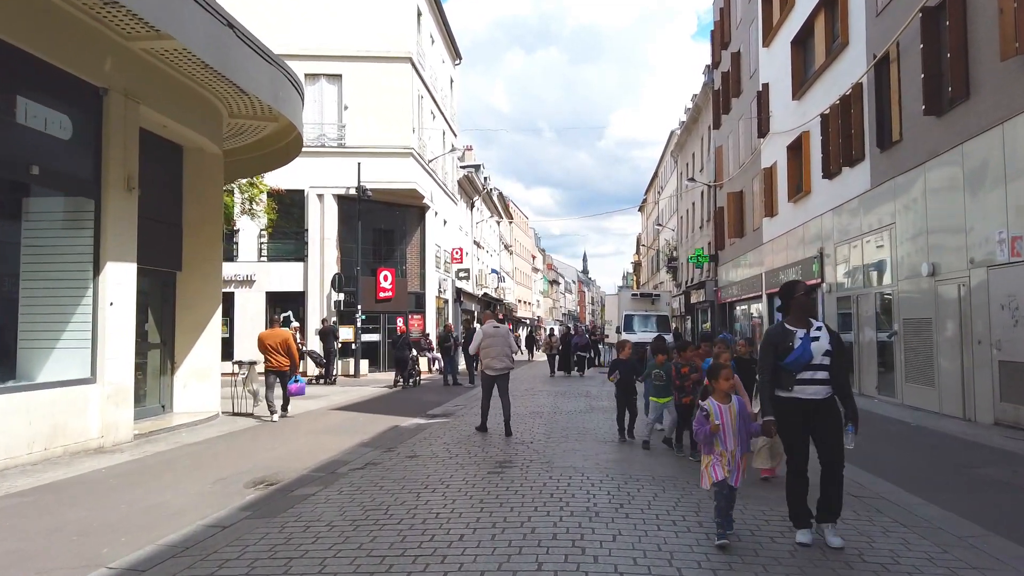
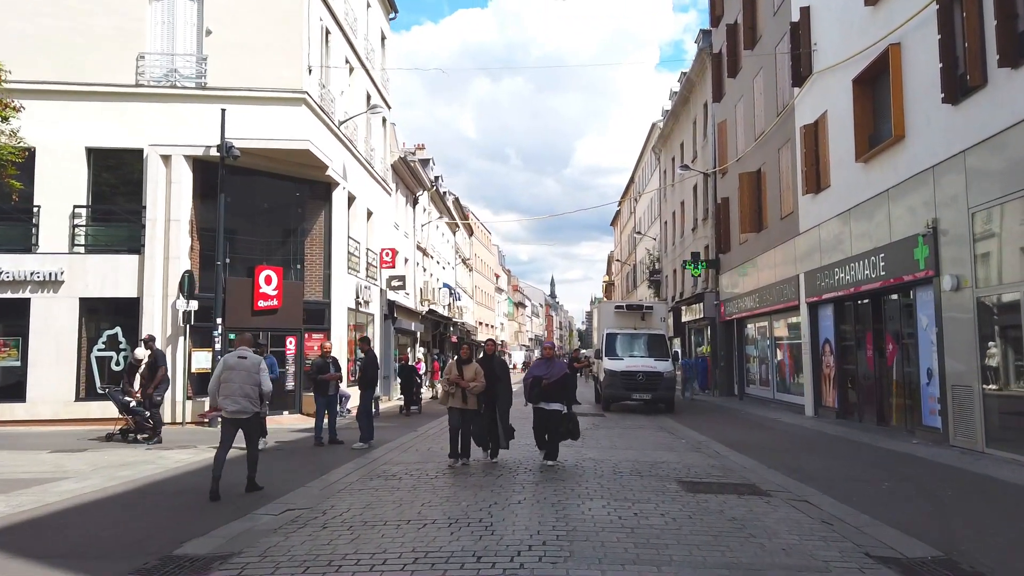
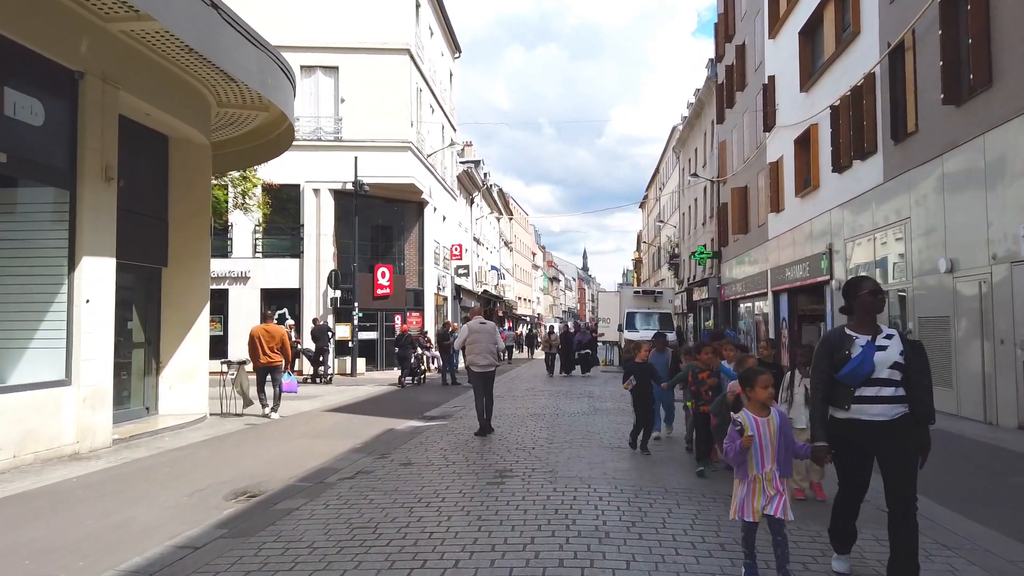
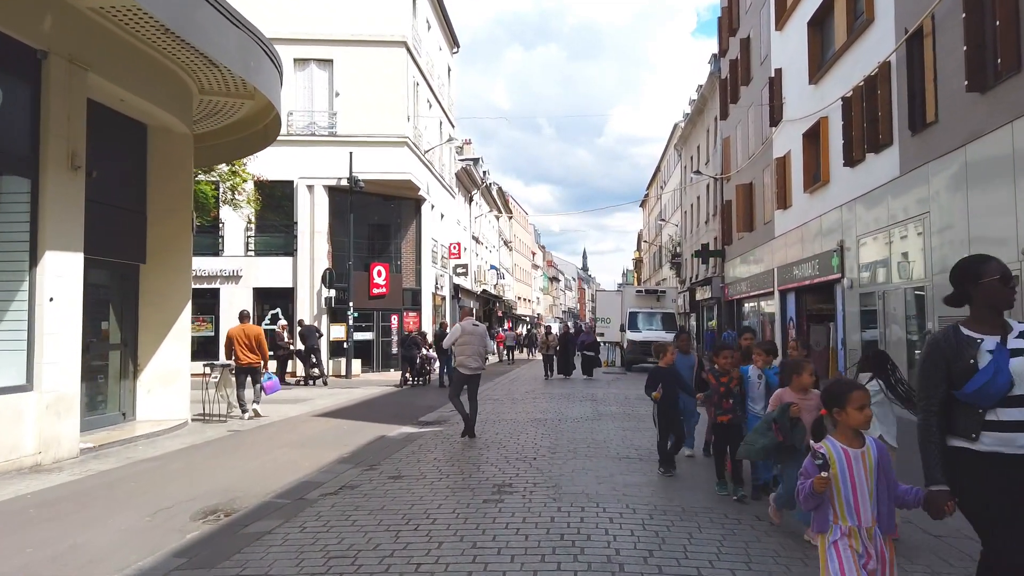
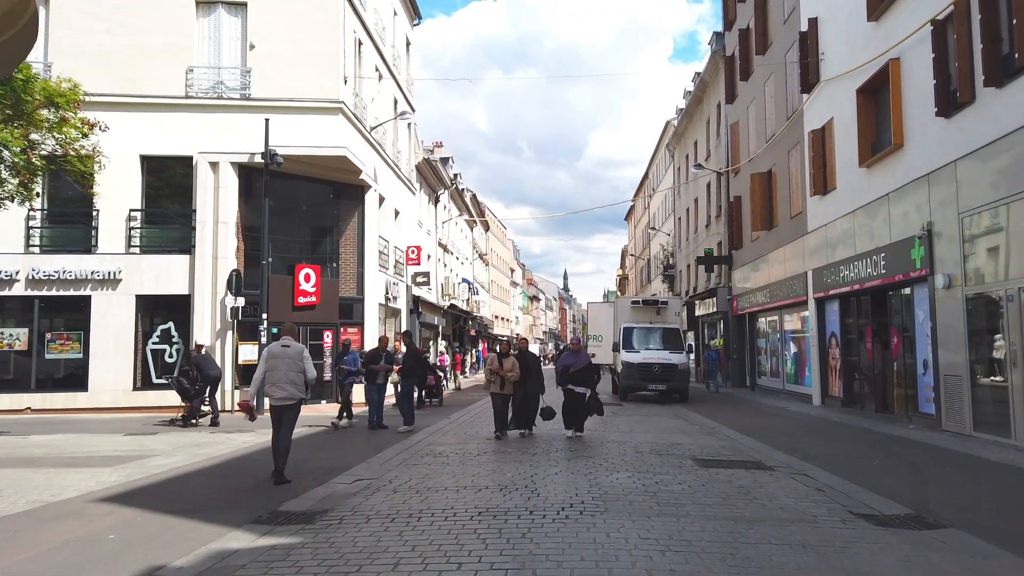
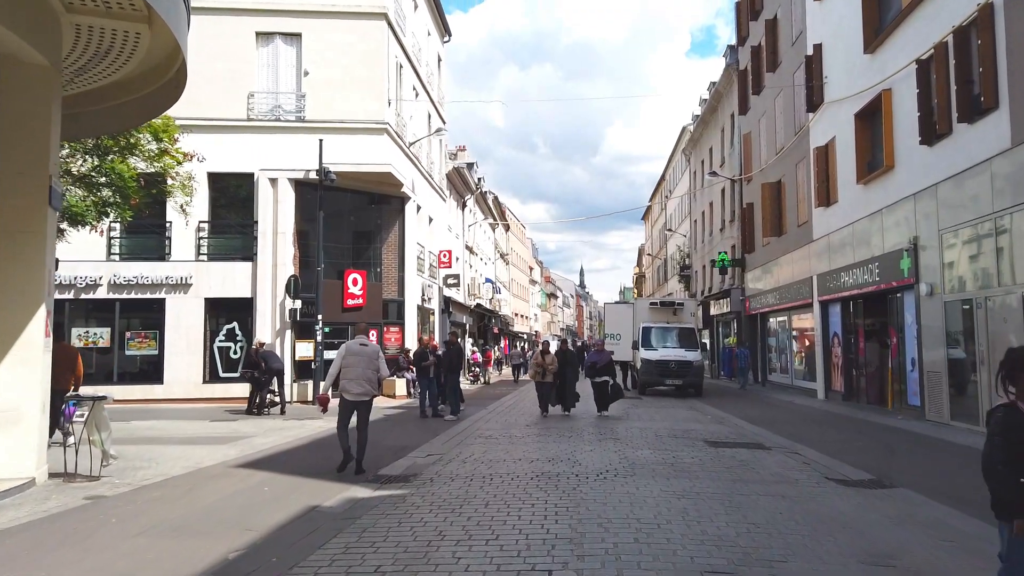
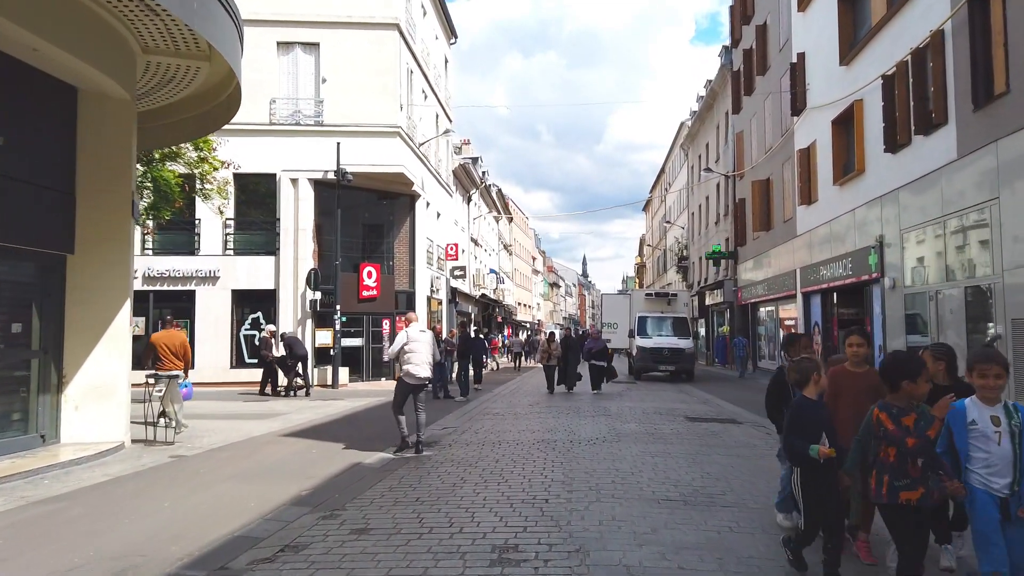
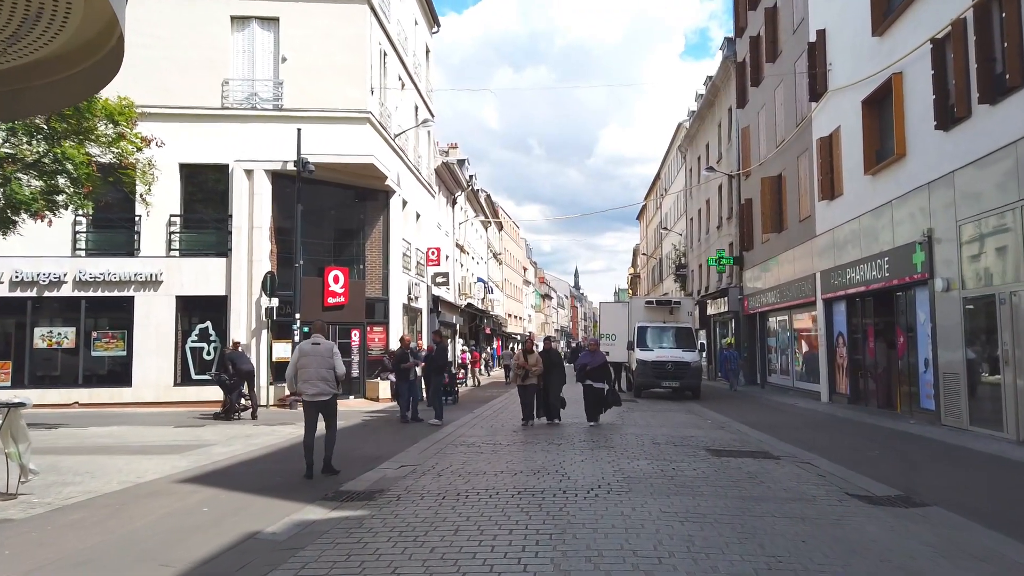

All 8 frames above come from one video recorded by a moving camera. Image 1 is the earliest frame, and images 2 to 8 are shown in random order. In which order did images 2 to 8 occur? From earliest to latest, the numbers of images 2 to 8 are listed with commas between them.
3, 4, 7, 6, 8, 5, 2
